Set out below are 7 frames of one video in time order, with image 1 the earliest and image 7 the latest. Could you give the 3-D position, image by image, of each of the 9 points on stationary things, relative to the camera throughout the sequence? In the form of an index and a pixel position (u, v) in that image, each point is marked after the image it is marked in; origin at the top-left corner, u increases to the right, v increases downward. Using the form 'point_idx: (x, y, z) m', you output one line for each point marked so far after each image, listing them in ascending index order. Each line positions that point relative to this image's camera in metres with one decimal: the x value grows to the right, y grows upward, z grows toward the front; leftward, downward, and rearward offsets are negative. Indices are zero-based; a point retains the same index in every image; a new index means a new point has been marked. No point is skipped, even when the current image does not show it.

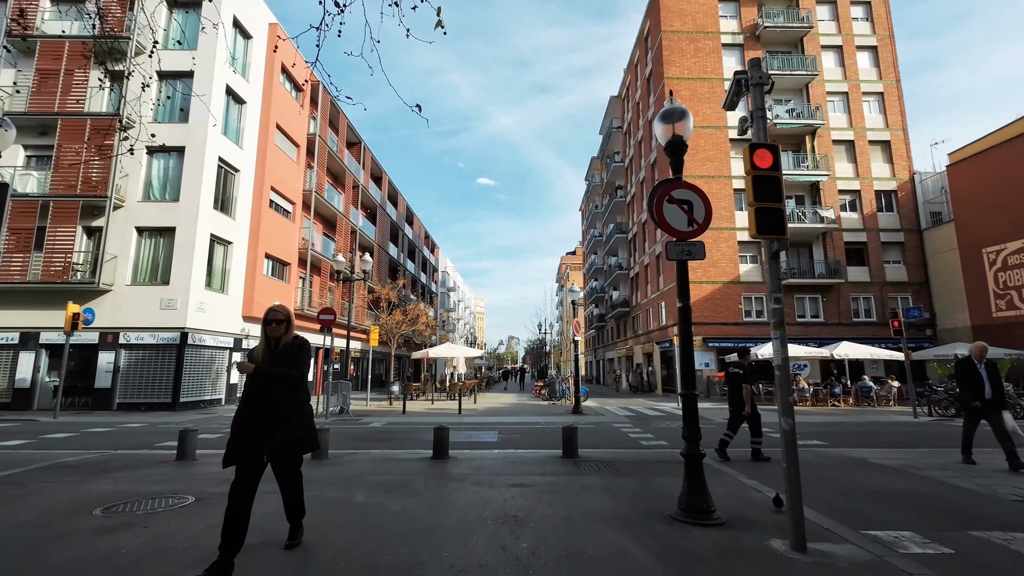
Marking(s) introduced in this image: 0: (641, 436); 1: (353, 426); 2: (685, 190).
0: (+3.1, -3.5, +11.7) m
1: (-4.6, -4.0, +14.0) m
2: (+1.9, +1.1, +5.4) m
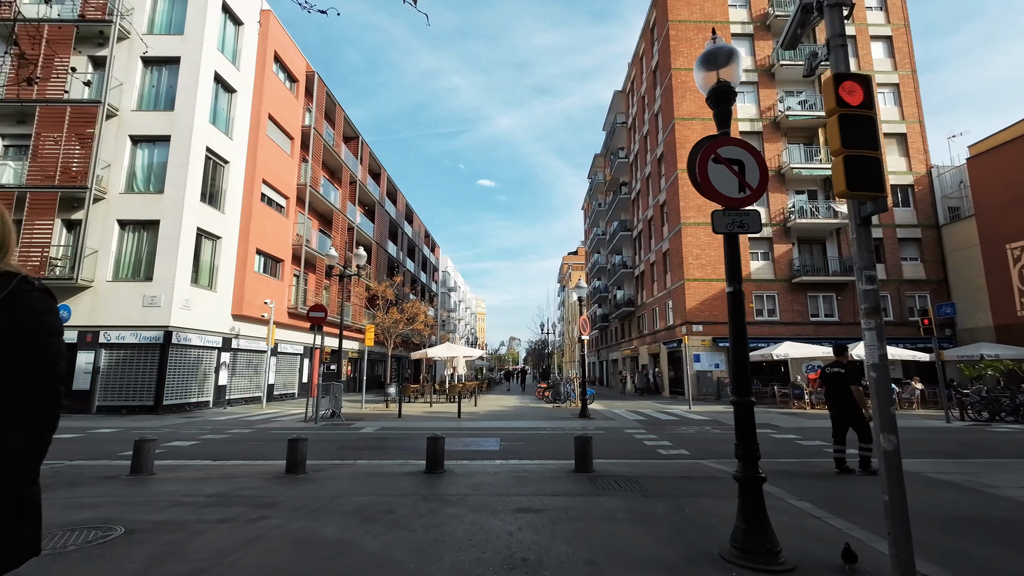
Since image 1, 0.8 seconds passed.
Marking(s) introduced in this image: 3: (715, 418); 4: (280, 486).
0: (+3.2, -3.4, +10.7) m
1: (-4.5, -3.8, +13.0) m
2: (+2.0, +1.2, +4.3) m
3: (+6.7, -4.3, +16.2) m
4: (-3.0, -2.6, +6.3) m
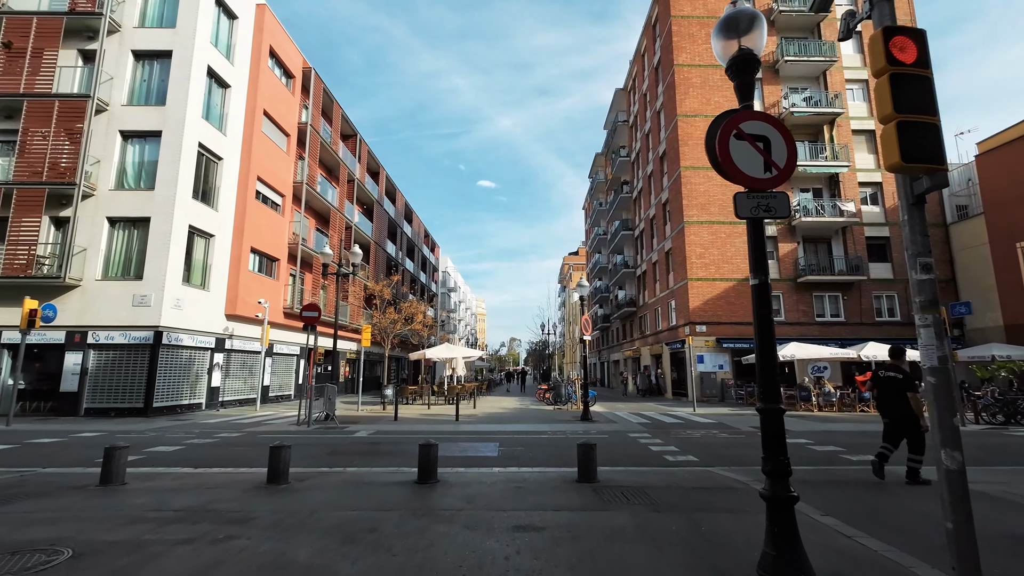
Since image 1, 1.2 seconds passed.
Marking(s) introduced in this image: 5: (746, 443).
0: (+3.1, -3.3, +10.2) m
1: (-4.5, -3.8, +12.5) m
2: (+1.9, +1.3, +3.9) m
3: (+6.7, -4.3, +15.7) m
4: (-3.0, -2.5, +5.8) m
5: (+5.5, -3.6, +11.4) m
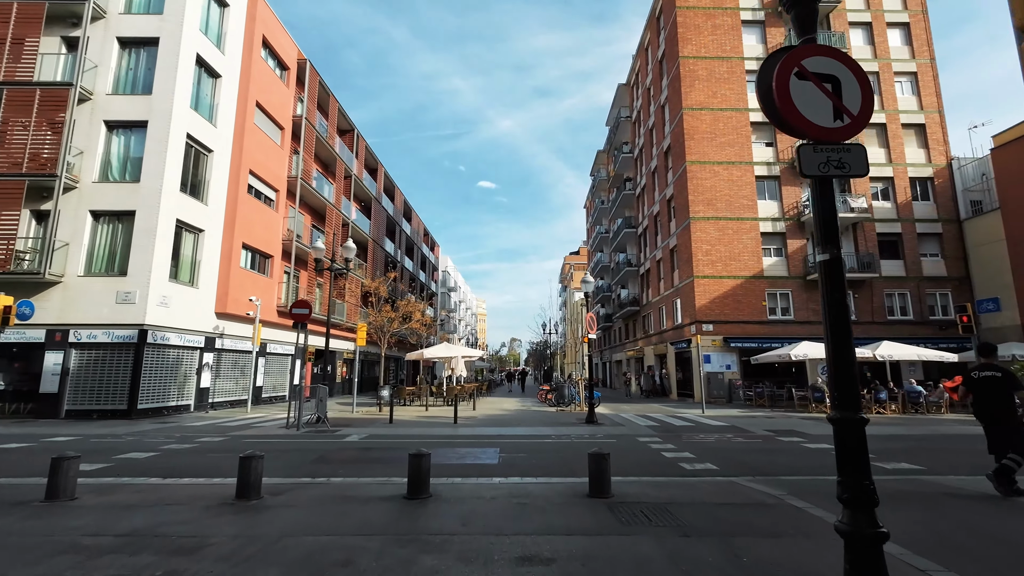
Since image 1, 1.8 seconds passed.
0: (+3.2, -3.2, +9.4) m
1: (-4.5, -3.6, +11.7) m
2: (+2.0, +1.4, +3.1) m
3: (+6.7, -4.1, +14.9) m
4: (-3.0, -2.4, +5.0) m
5: (+5.5, -3.5, +10.6) m
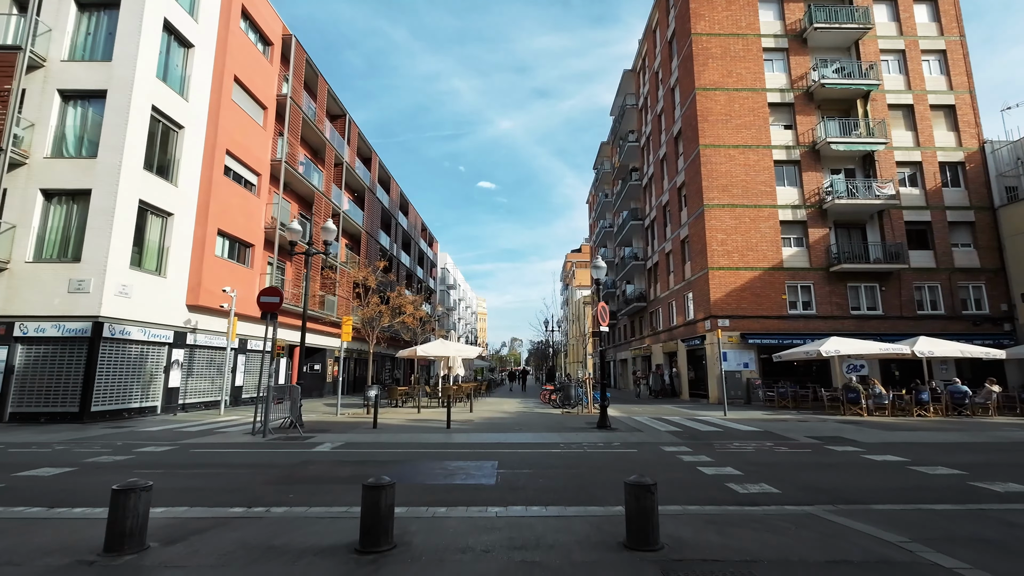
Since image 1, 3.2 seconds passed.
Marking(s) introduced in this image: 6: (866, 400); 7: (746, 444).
0: (+3.2, -2.8, +7.5) m
1: (-4.4, -3.3, +9.9) m
2: (+2.0, +1.8, +1.2) m
3: (+6.8, -3.8, +13.0) m
4: (-3.0, -2.0, +3.2) m
5: (+5.5, -3.1, +8.8) m
6: (+12.5, -3.9, +17.2) m
7: (+5.0, -3.3, +10.5) m
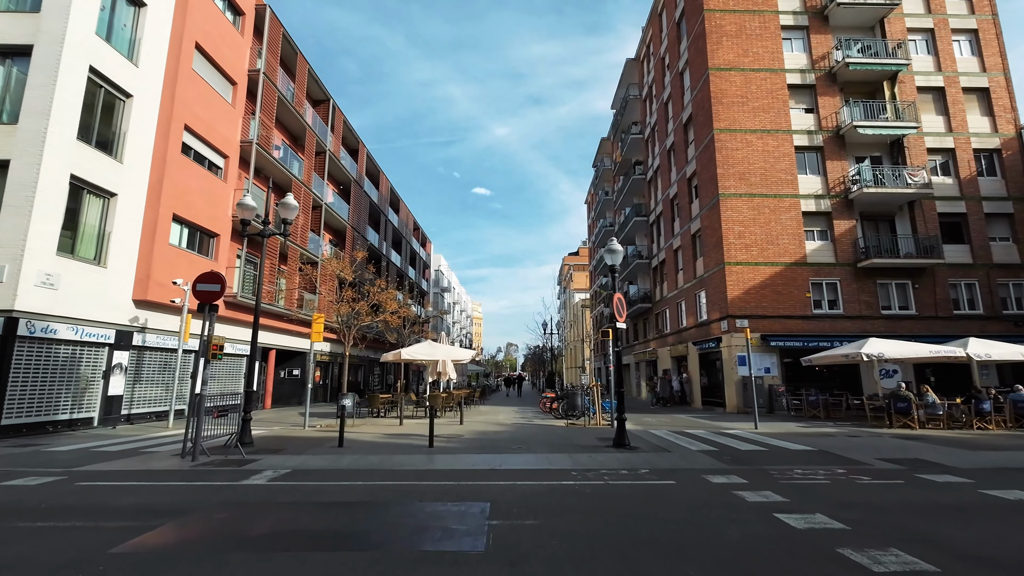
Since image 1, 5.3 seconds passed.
0: (+3.2, -2.5, +5.2) m
1: (-4.5, -2.9, +7.4) m
2: (+2.0, +2.2, -1.1) m
3: (+6.7, -3.5, +10.7) m
4: (-2.9, -1.6, +0.8) m
5: (+5.5, -2.8, +6.5) m
6: (+12.4, -3.7, +14.9) m
7: (+5.0, -3.0, +8.1) m
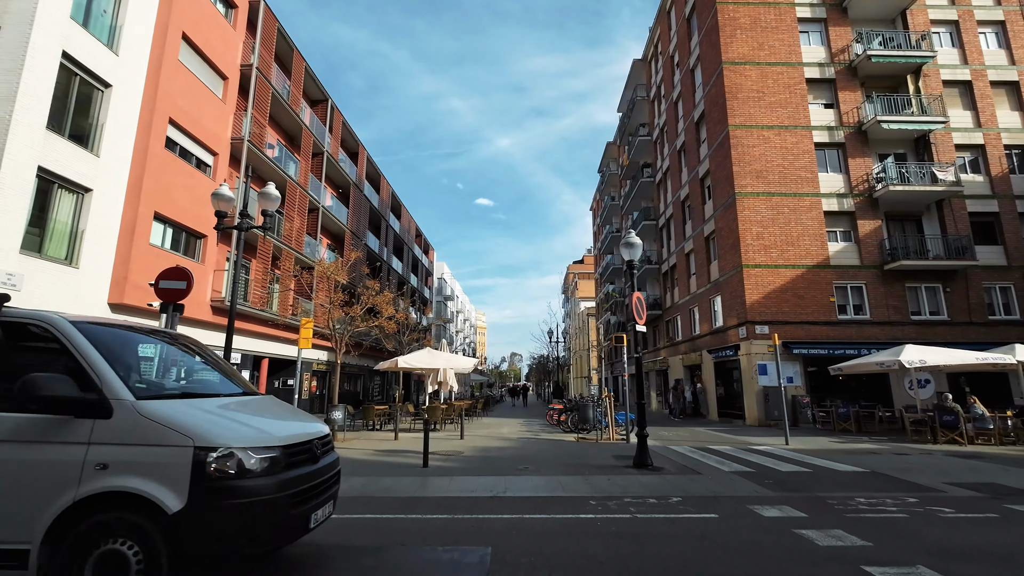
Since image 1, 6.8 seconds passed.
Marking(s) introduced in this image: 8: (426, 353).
0: (+3.2, -2.3, +3.9) m
1: (-4.4, -2.8, +6.2) m
2: (+2.0, +2.5, -2.3) m
3: (+6.8, -3.4, +9.3) m
4: (-2.9, -1.4, -0.5) m
5: (+5.6, -2.7, +5.1) m
6: (+12.5, -3.7, +13.5) m
7: (+5.0, -2.9, +6.8) m
8: (-3.4, -2.6, +19.3) m
